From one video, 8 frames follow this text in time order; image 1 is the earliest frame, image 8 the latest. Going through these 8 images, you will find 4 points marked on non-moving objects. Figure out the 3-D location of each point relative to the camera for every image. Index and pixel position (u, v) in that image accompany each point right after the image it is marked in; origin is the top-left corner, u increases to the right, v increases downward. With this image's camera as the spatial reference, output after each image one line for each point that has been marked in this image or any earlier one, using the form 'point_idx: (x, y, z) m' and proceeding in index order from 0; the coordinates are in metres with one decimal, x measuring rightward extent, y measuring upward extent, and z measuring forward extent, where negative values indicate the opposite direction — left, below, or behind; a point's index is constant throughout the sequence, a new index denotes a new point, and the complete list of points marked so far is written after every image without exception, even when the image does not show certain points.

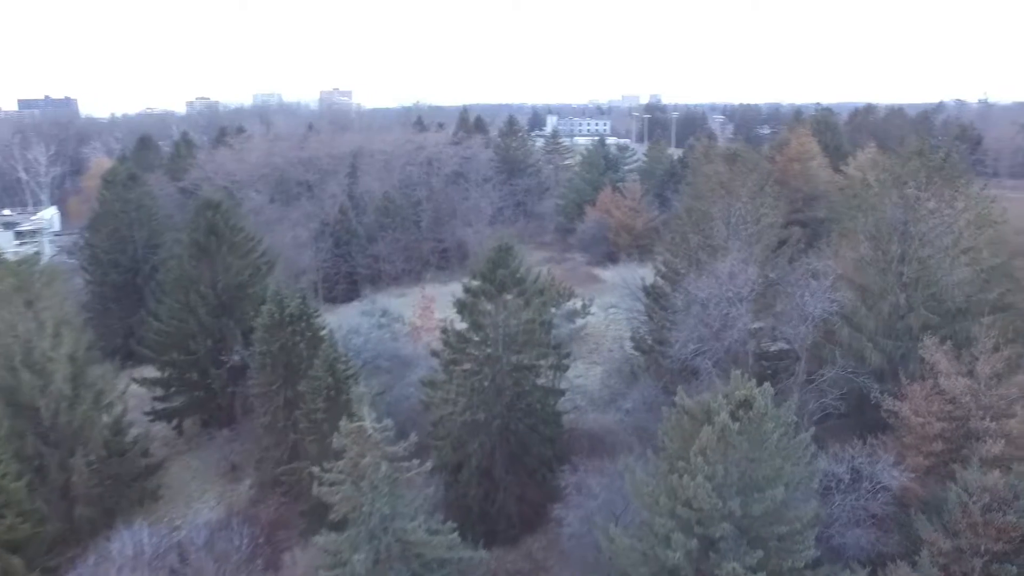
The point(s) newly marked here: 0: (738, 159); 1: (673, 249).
0: (+5.0, +2.8, +17.8) m
1: (+3.3, +0.8, +16.4) m
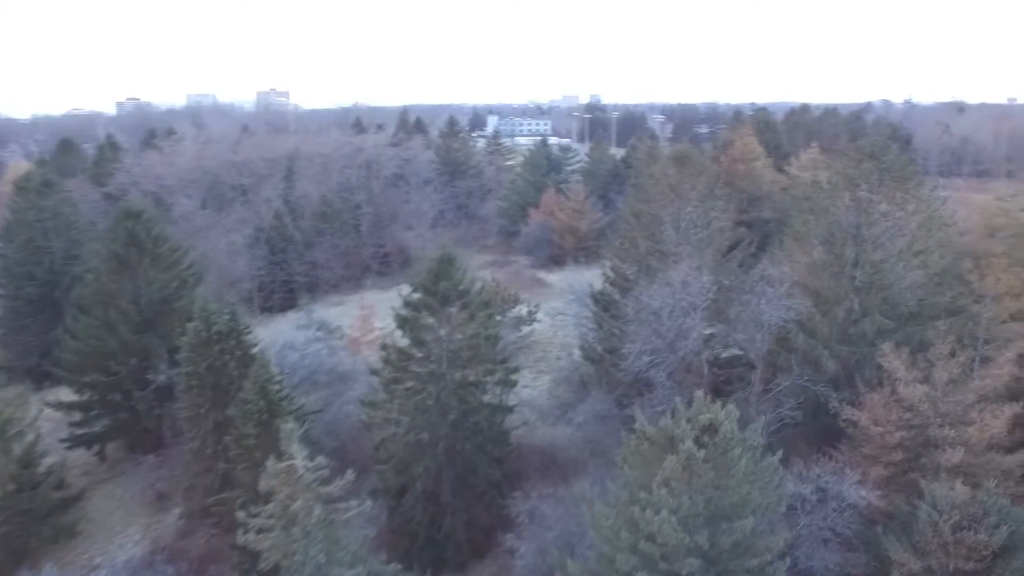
0: (+3.8, +2.7, +17.4) m
1: (+2.2, +0.6, +15.8) m
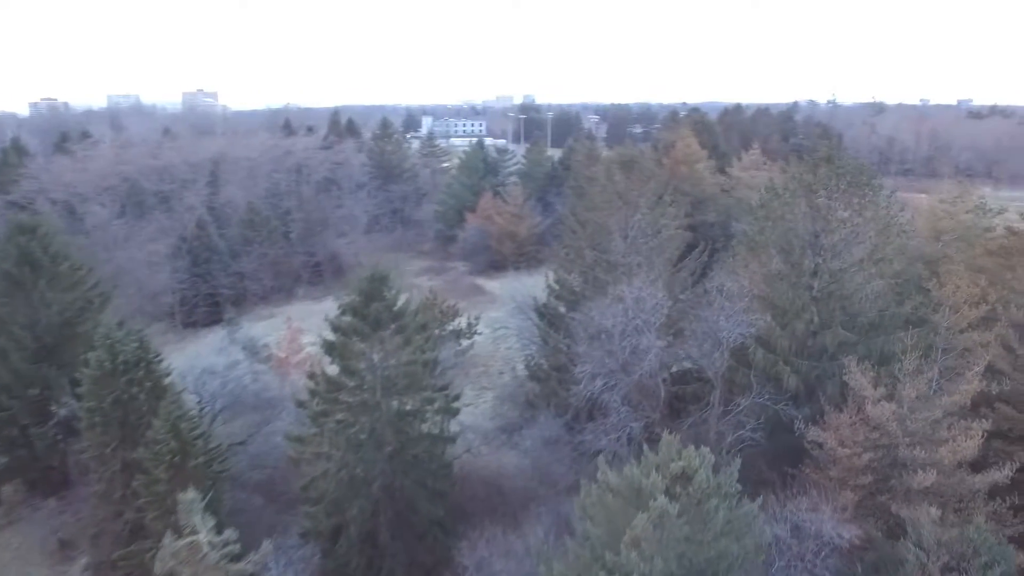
0: (+2.5, +2.5, +16.6) m
1: (+1.0, +0.4, +14.9) m
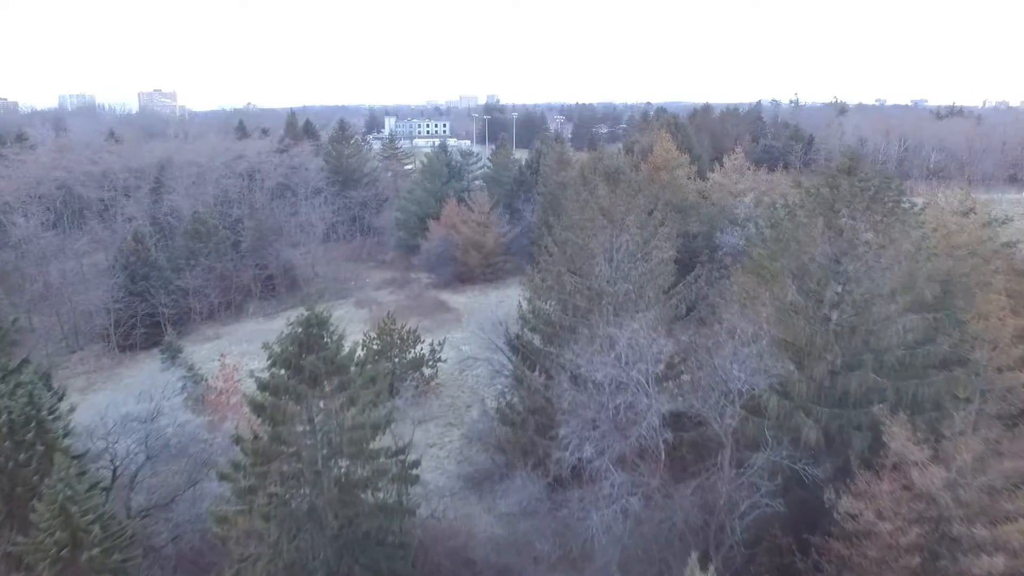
0: (+1.9, +2.0, +14.7) m
1: (+0.5, -0.1, +13.0) m
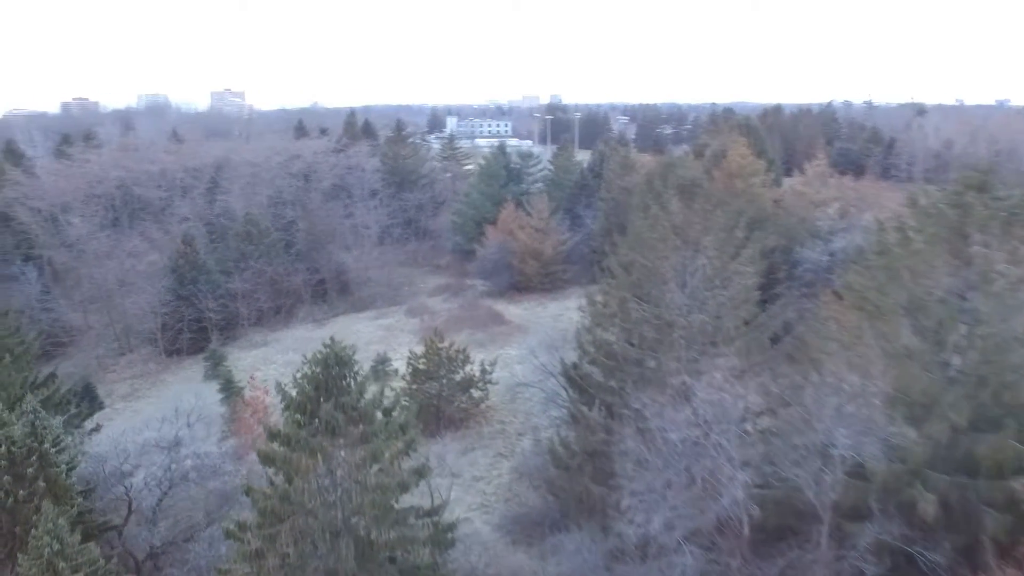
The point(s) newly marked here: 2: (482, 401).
0: (+2.9, +1.6, +13.1) m
1: (+1.3, -0.4, +11.5) m
2: (-0.6, -2.4, +17.1) m
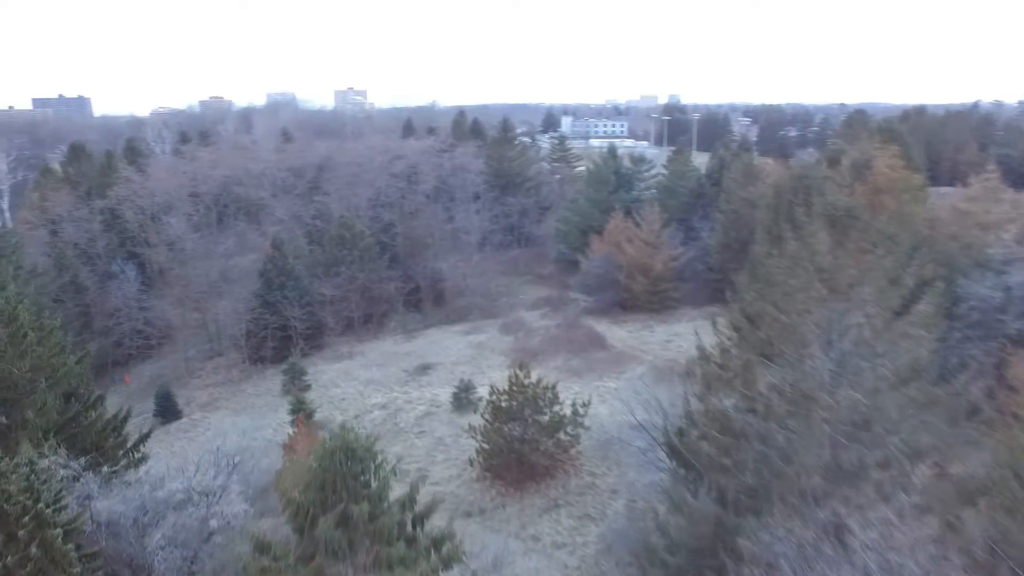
0: (+4.1, +1.0, +10.4) m
1: (+2.3, -1.0, +9.0) m
2: (+1.1, -2.9, +14.9) m
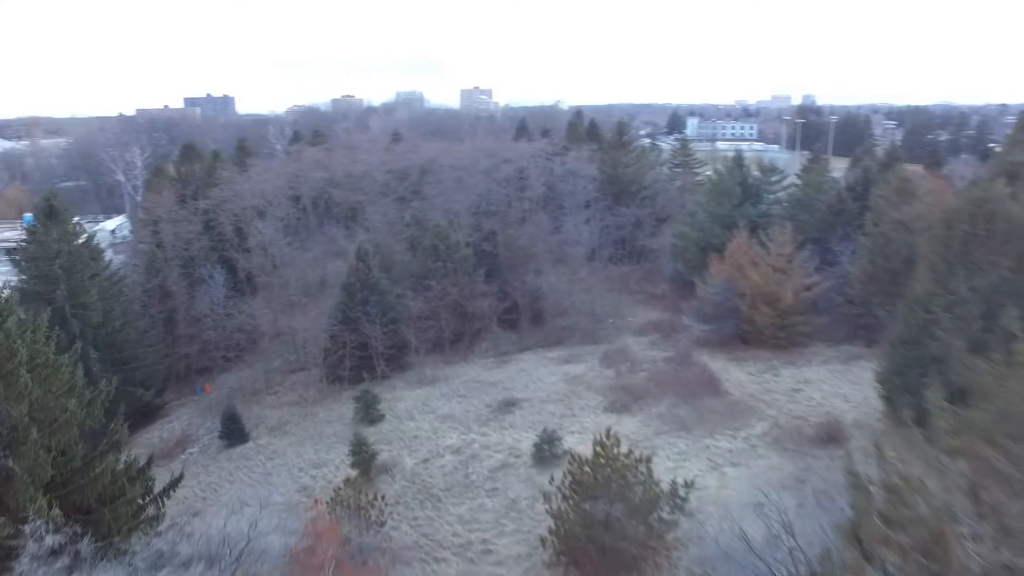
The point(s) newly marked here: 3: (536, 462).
0: (+4.8, +0.2, +7.0) m
1: (+2.8, -1.8, +5.9) m
2: (+2.3, -3.6, +12.0) m
3: (+0.5, -3.3, +15.4) m
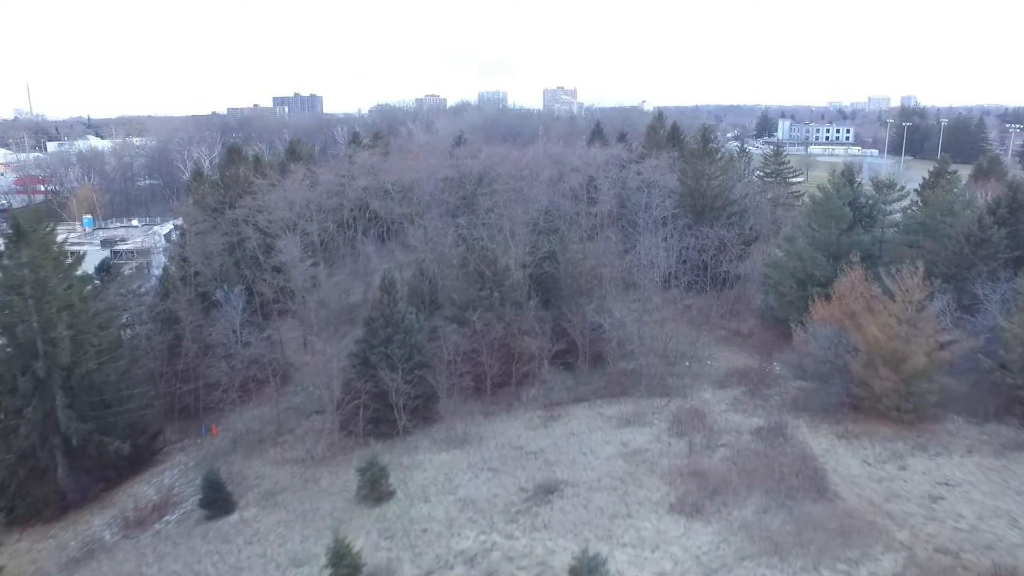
0: (+4.4, -0.9, +2.5) m
1: (+2.2, -2.8, +1.6) m
2: (+2.3, -4.7, +7.7) m
3: (+0.8, -4.3, +11.3) m
